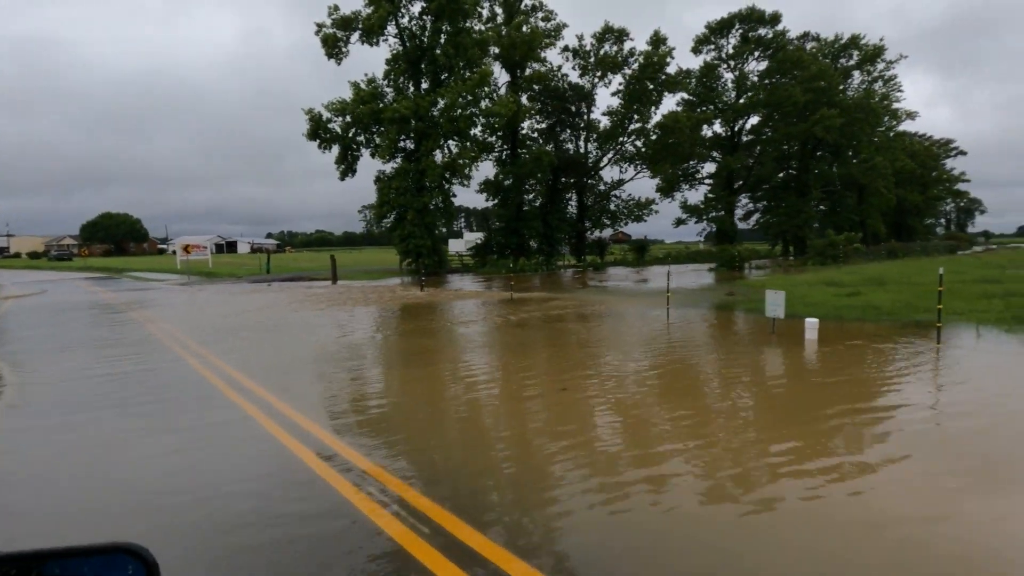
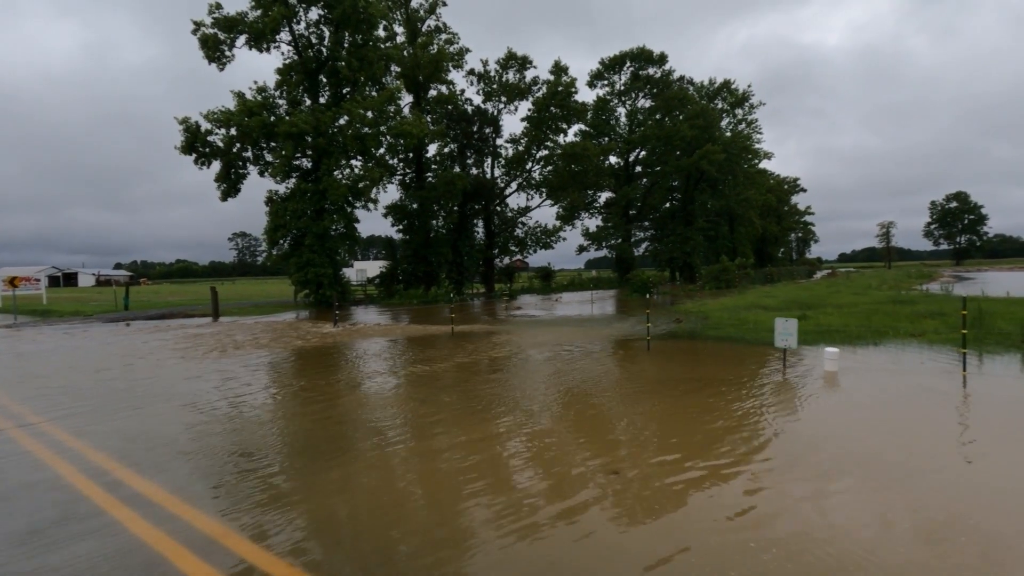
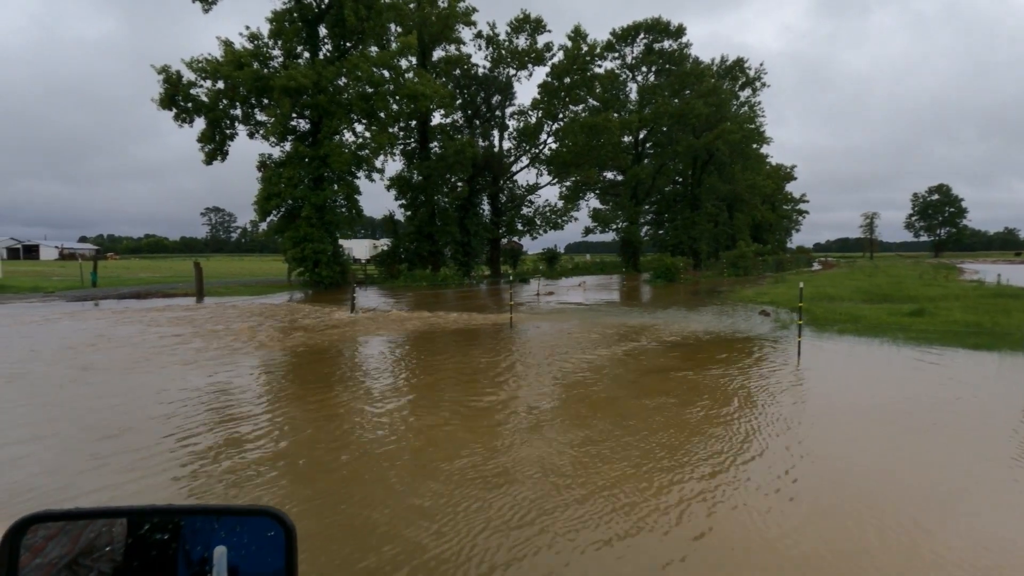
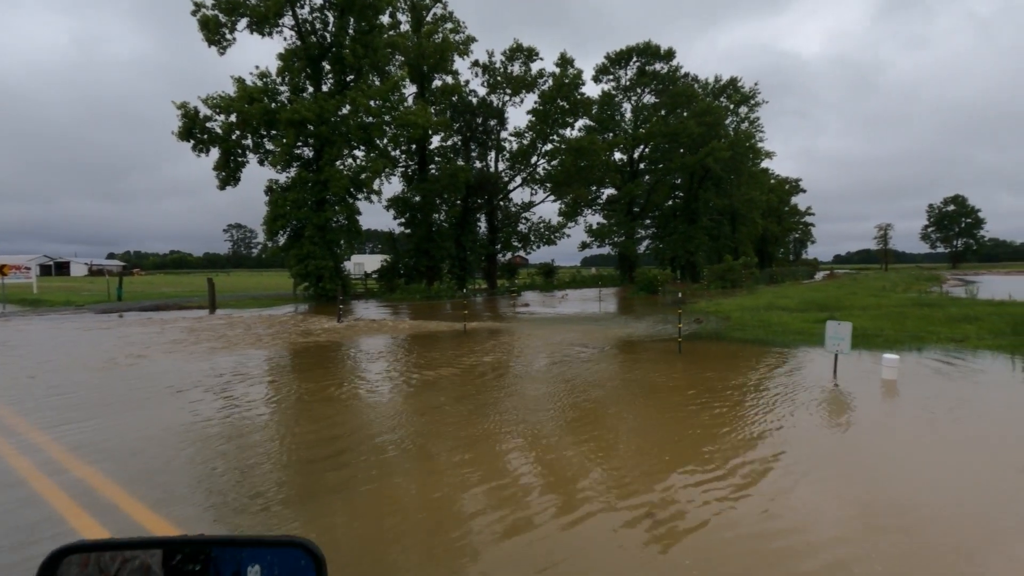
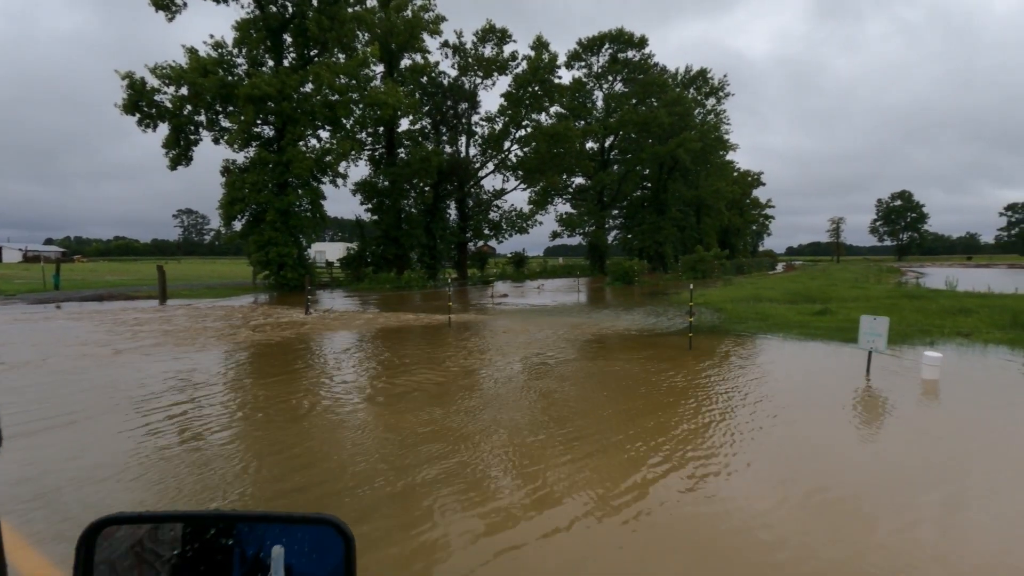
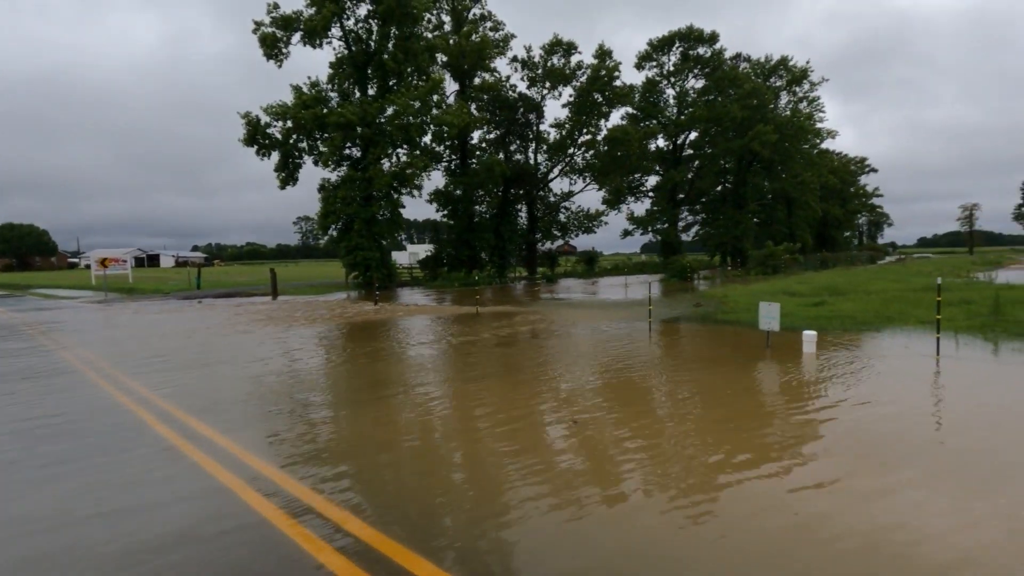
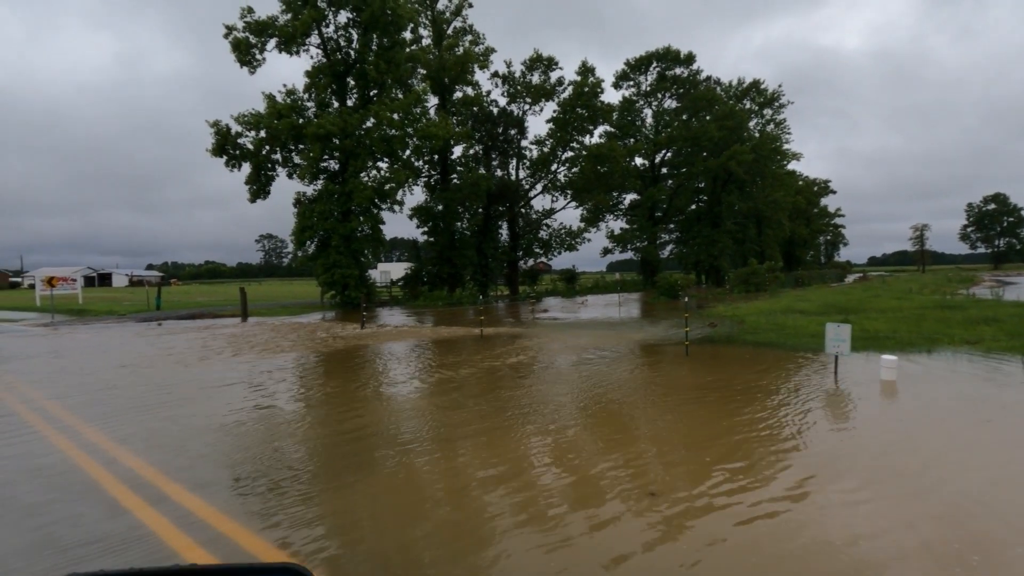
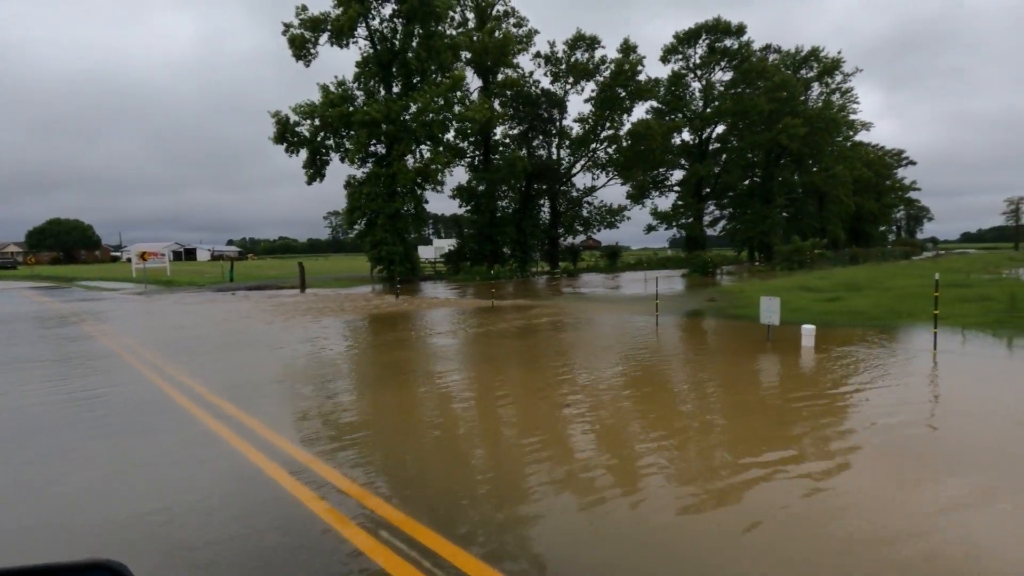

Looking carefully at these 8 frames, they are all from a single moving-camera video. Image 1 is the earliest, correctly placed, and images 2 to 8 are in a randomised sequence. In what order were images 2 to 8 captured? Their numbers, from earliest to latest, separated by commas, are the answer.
8, 6, 2, 7, 4, 5, 3
